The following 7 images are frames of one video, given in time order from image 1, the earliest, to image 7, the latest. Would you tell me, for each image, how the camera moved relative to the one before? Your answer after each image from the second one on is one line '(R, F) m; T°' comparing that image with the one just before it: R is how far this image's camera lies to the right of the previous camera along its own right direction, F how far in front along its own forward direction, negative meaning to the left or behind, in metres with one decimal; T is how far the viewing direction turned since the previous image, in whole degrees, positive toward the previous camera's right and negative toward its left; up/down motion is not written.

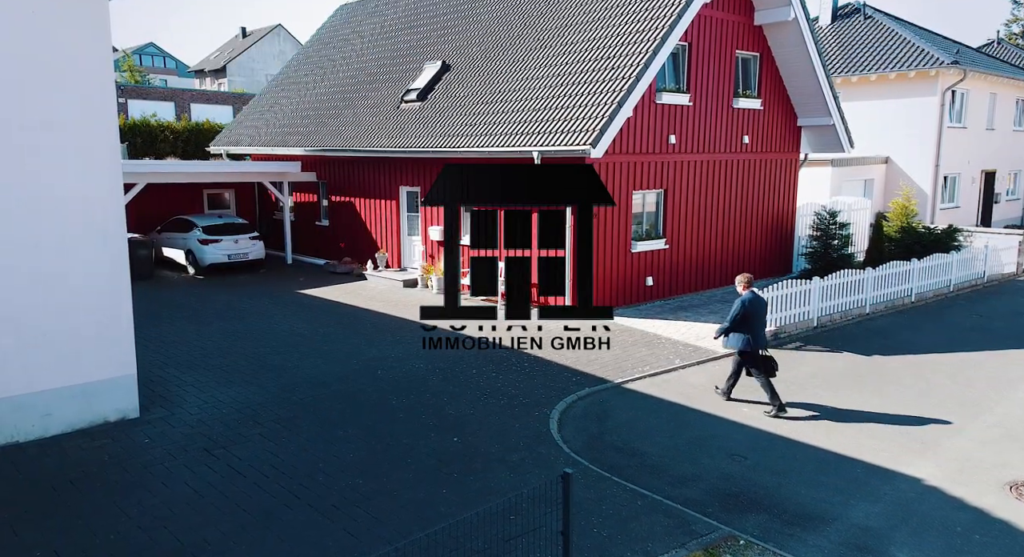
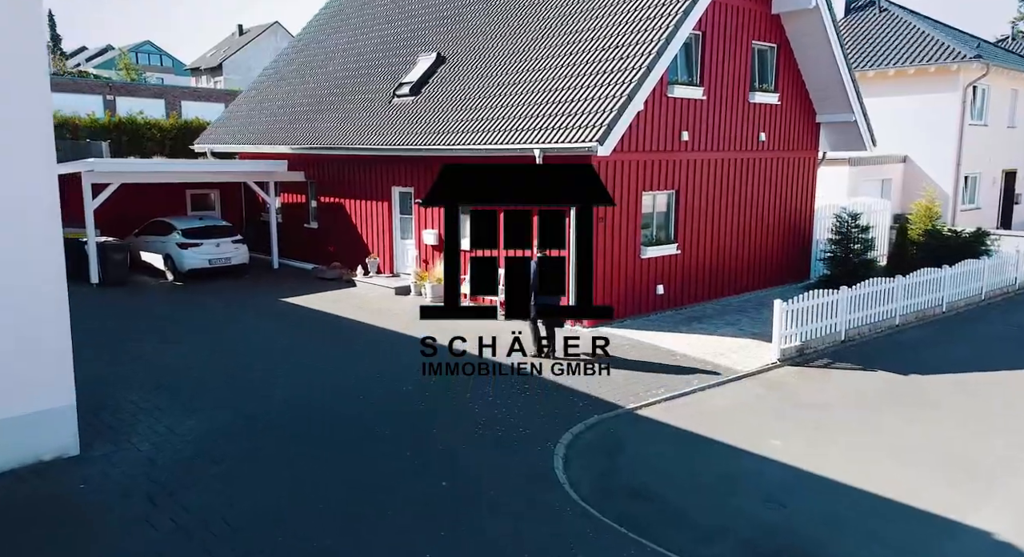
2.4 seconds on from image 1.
(0.0, +1.2) m; 0°
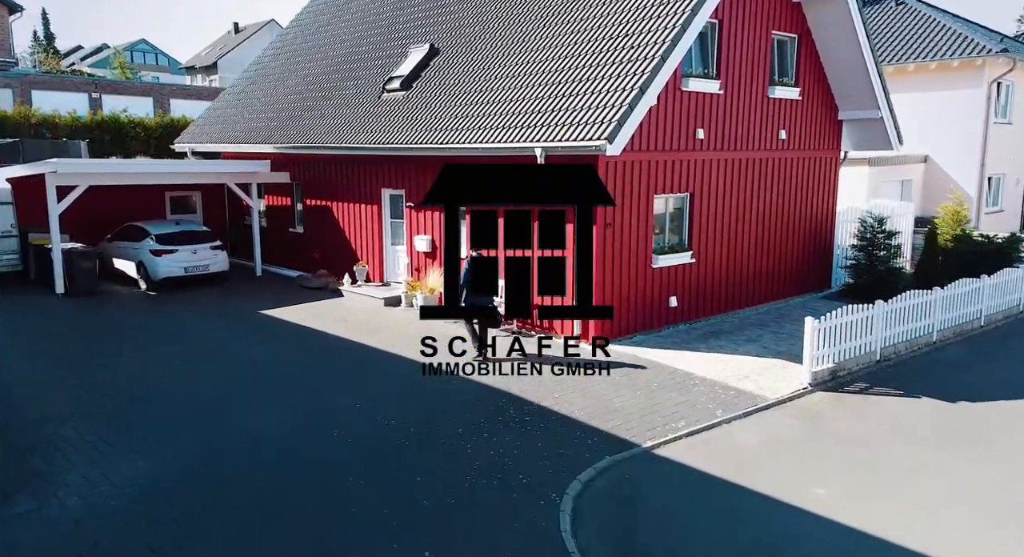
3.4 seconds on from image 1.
(0.0, +1.2) m; 0°
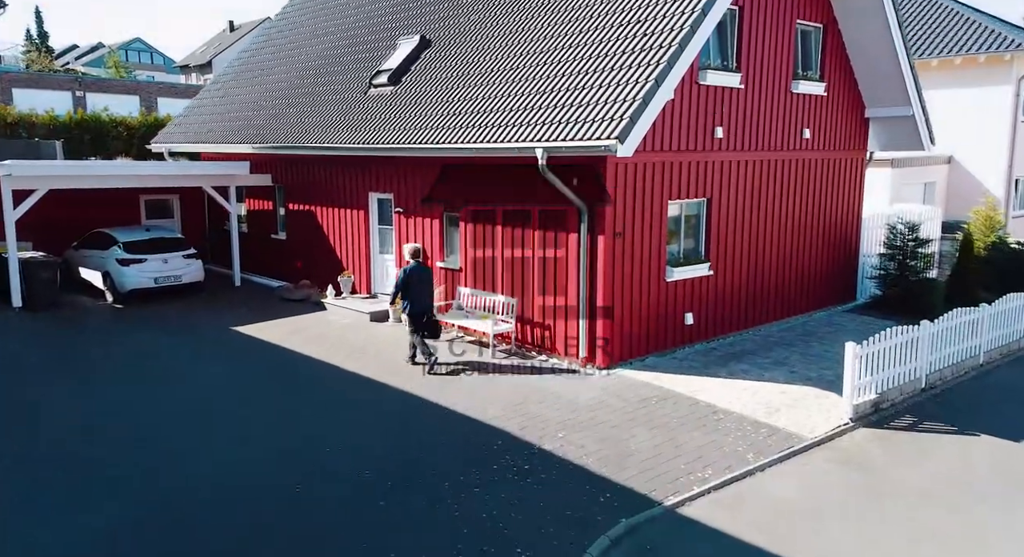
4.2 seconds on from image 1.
(0.0, +1.3) m; 0°
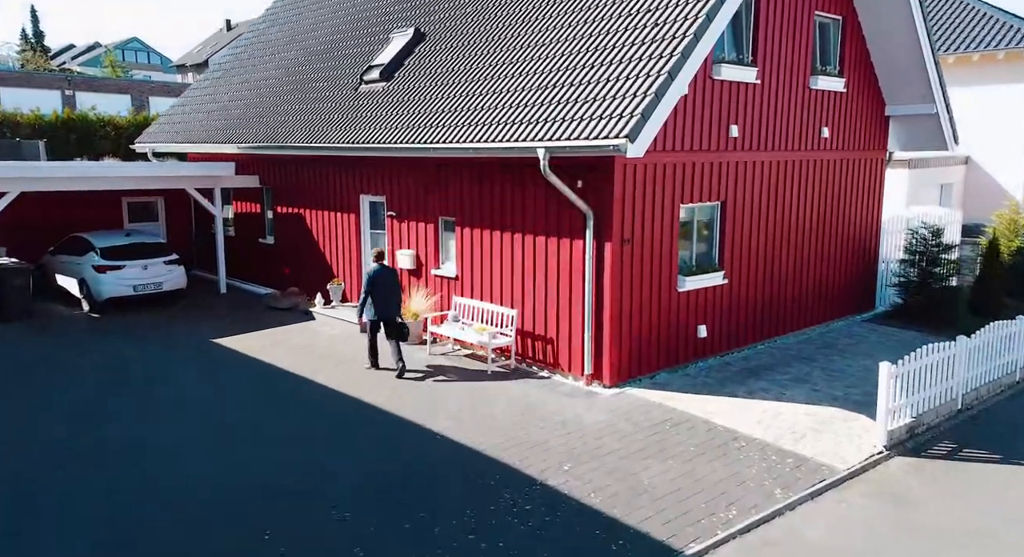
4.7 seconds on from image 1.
(0.0, +0.8) m; 0°
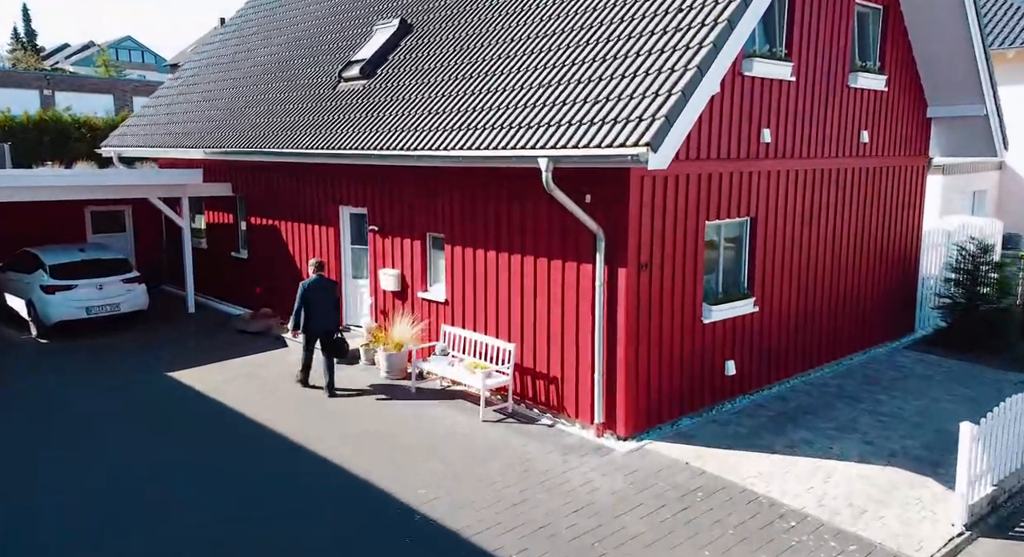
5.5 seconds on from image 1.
(0.0, +1.5) m; 0°
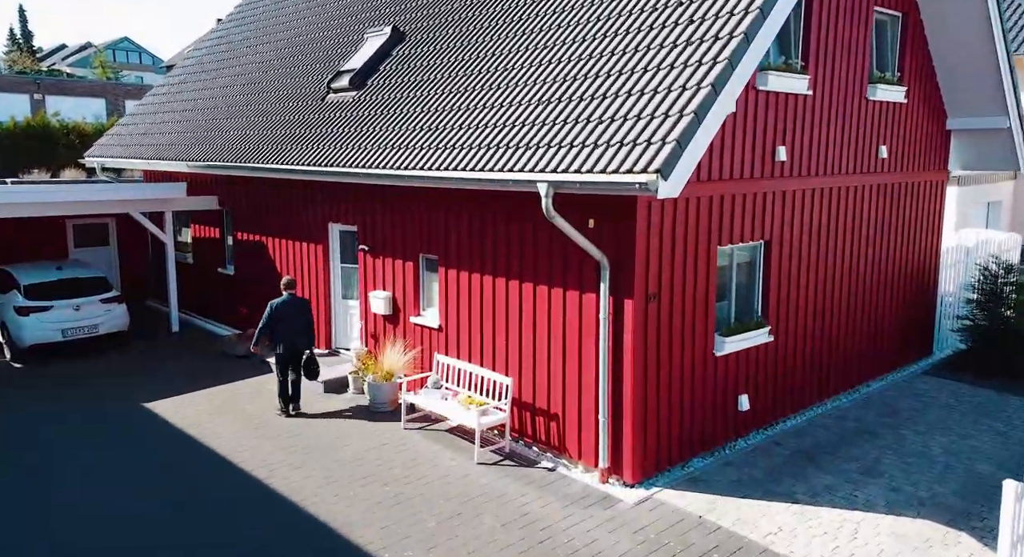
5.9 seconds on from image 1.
(0.0, +0.6) m; 0°
